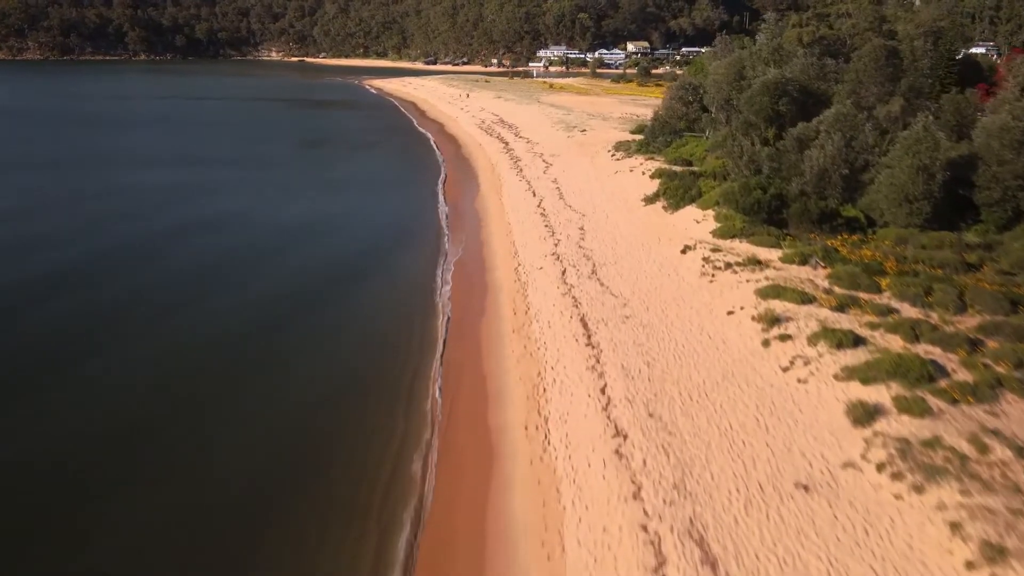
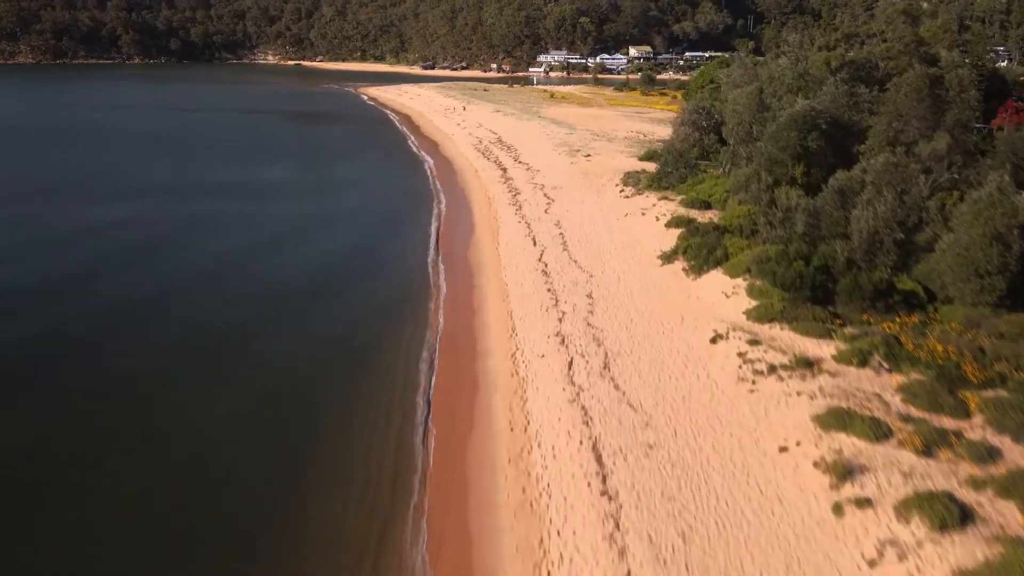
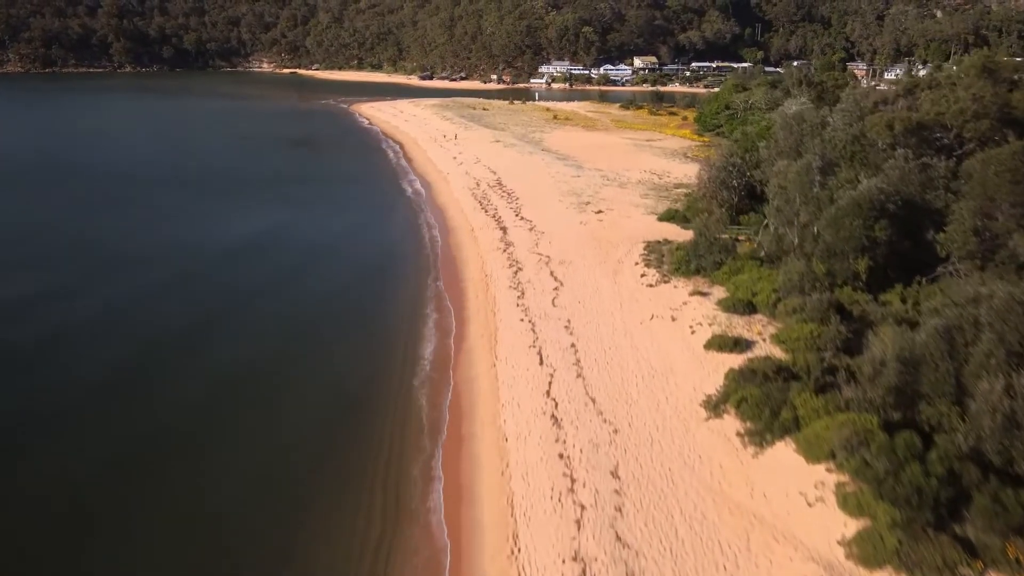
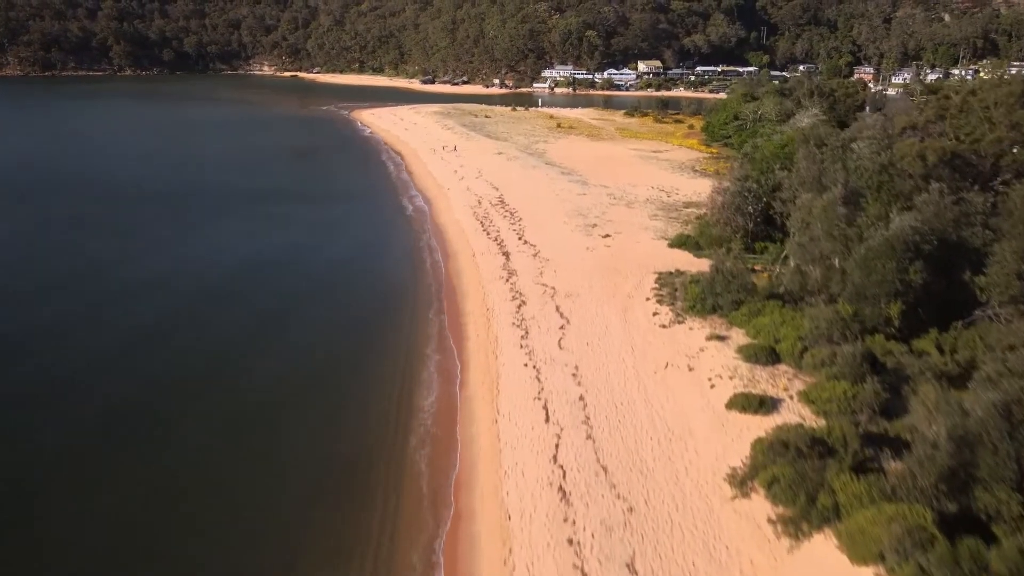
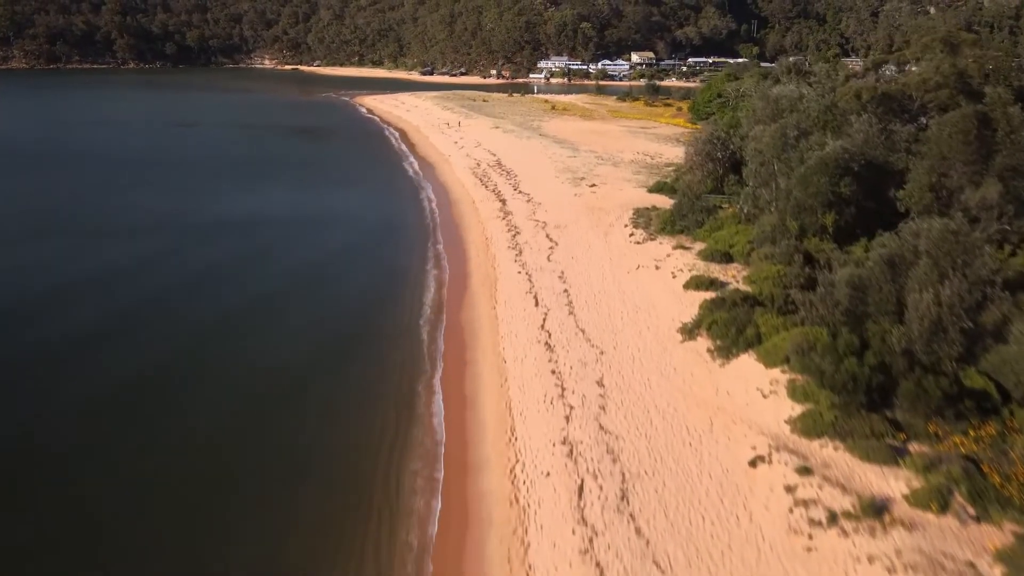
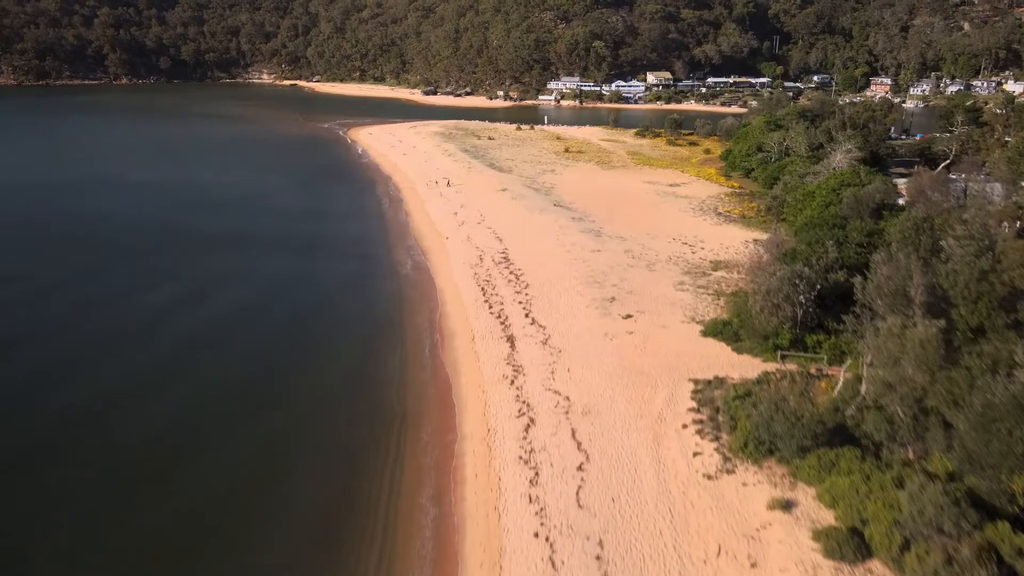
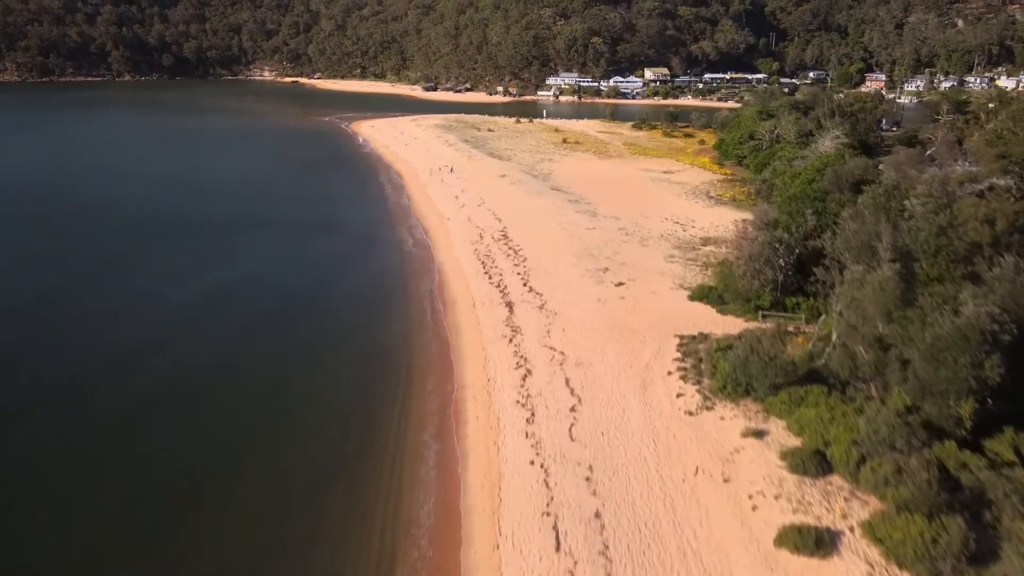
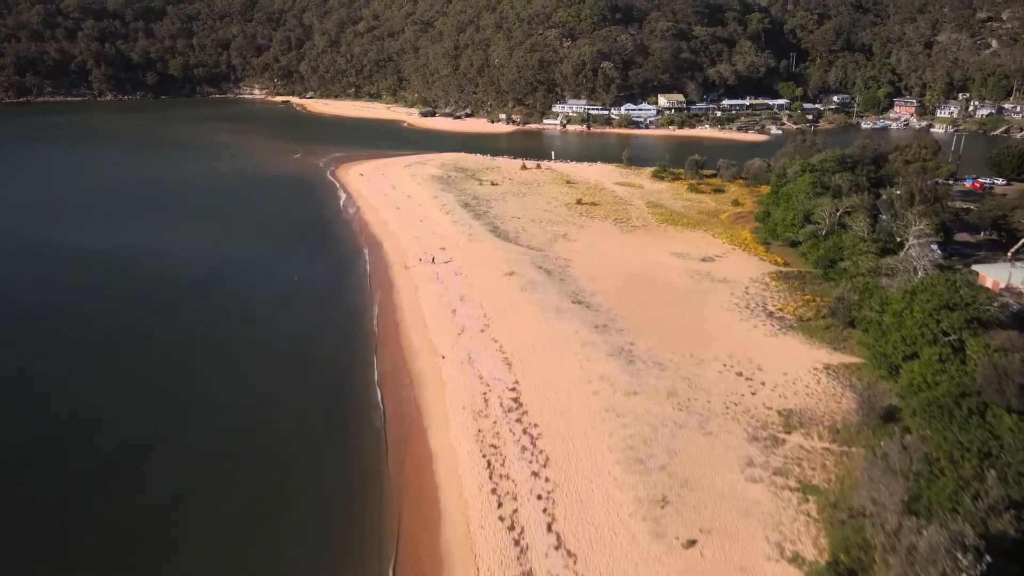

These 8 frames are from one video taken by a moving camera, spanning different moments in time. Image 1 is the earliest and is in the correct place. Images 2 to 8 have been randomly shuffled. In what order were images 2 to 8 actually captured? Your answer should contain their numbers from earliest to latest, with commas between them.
2, 5, 3, 4, 7, 6, 8
